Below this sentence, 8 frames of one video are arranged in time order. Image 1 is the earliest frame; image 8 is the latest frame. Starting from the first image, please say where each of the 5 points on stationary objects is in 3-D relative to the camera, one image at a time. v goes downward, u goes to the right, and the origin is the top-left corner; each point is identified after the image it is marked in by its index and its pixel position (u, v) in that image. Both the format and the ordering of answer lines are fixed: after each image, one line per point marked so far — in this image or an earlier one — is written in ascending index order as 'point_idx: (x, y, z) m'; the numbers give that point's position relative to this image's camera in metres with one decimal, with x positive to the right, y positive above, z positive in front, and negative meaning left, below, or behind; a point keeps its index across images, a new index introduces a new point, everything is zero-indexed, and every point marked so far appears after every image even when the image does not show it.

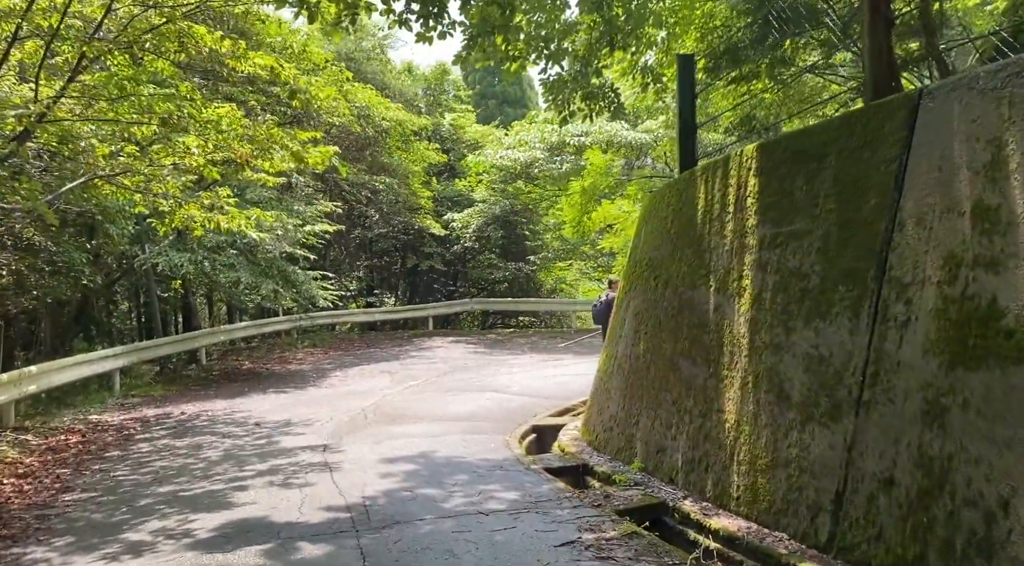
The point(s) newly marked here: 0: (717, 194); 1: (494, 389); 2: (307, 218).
0: (+1.6, +0.7, +6.7) m
1: (-0.3, -1.5, +13.0) m
2: (-3.7, +1.2, +16.2) m
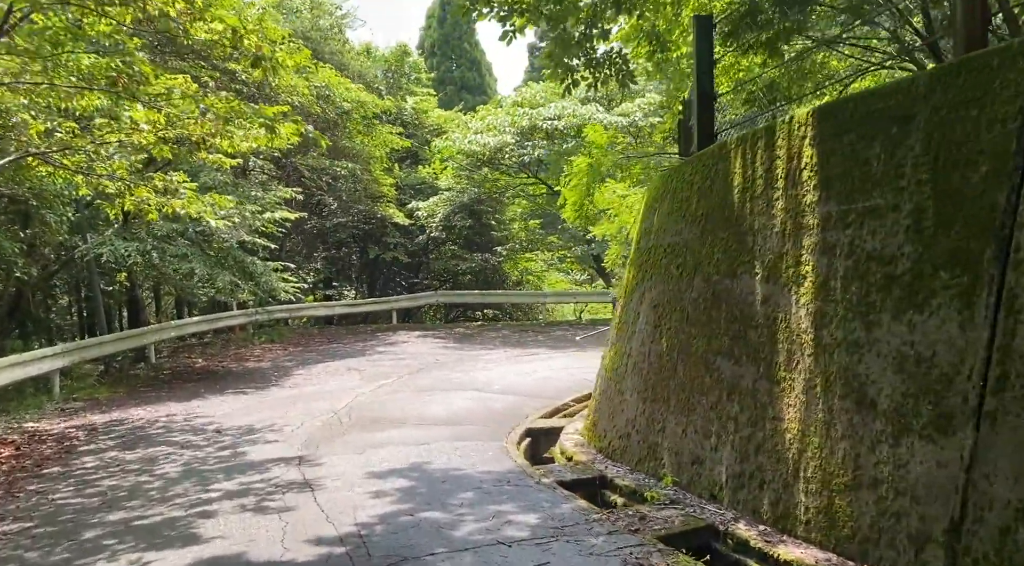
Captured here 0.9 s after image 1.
0: (+1.6, +0.7, +5.8) m
1: (-0.5, -1.4, +12.1) m
2: (-4.2, +1.3, +15.0) m
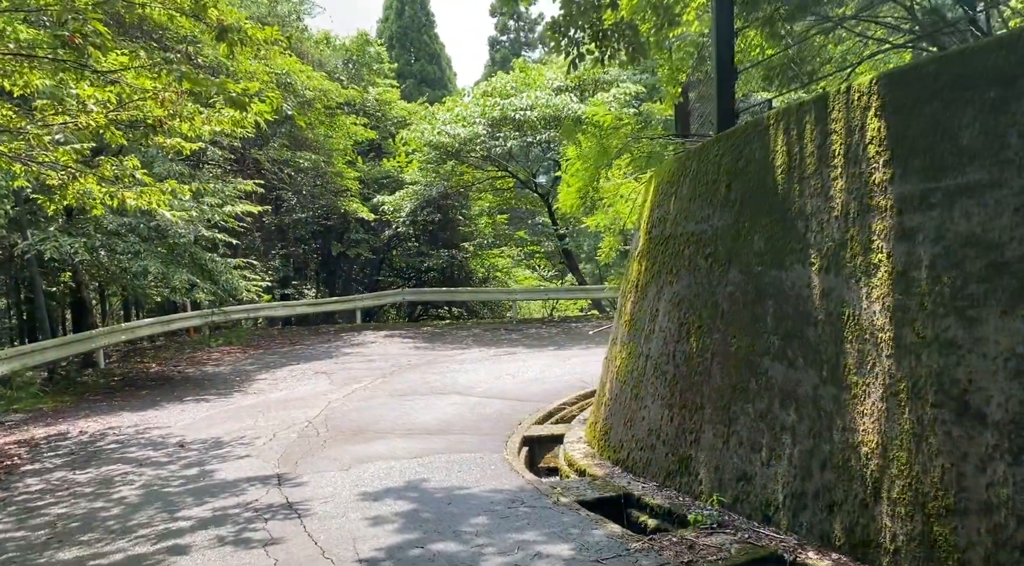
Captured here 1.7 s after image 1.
0: (+1.7, +0.8, +5.2) m
1: (-0.7, -1.4, +11.3) m
2: (-4.6, +1.4, +14.0) m
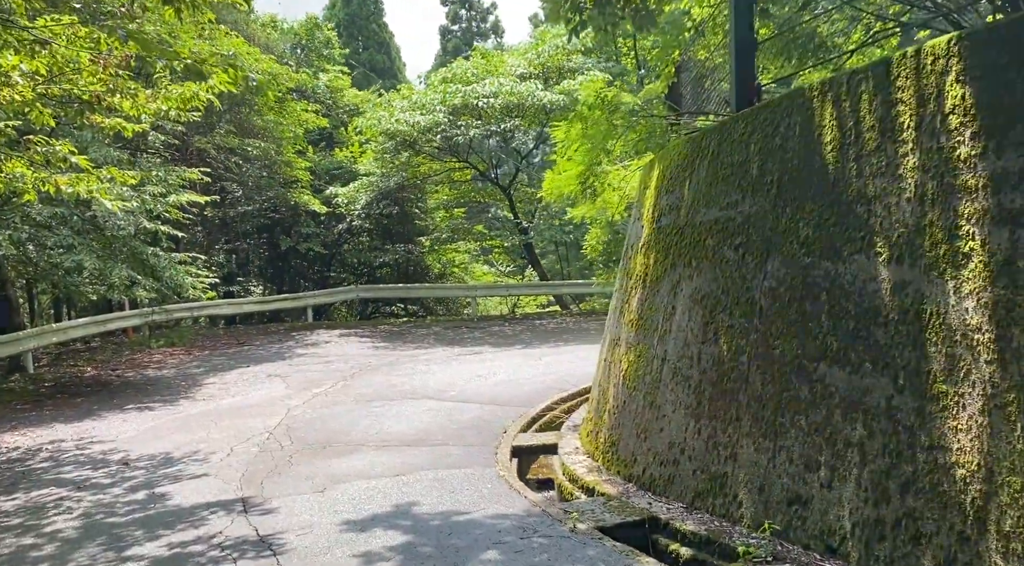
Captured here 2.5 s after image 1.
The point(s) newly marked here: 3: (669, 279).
0: (+1.8, +0.8, +4.5) m
1: (-1.0, -1.3, +10.5) m
2: (-5.0, +1.4, +12.9) m
3: (+1.1, 0.0, +6.1) m
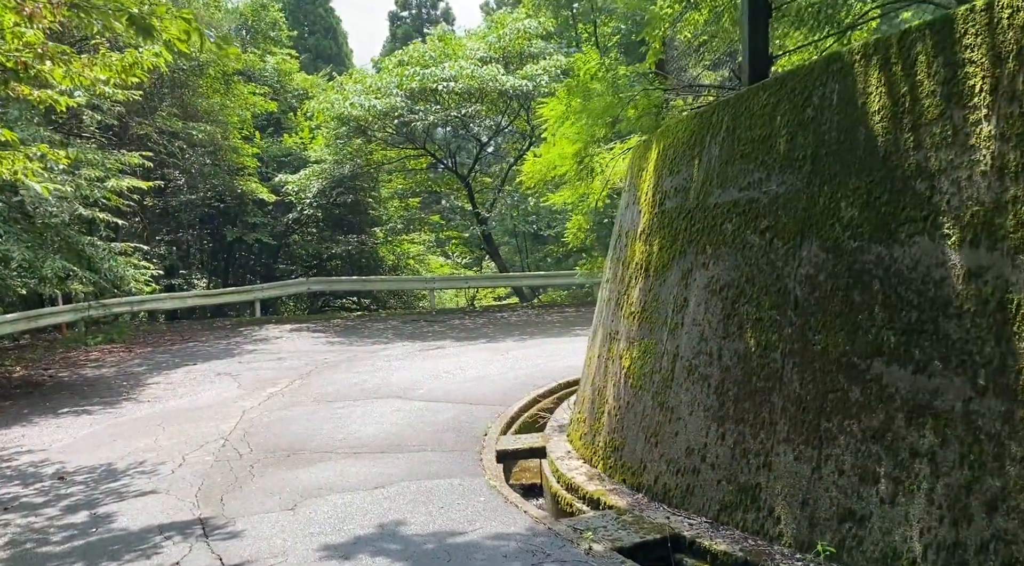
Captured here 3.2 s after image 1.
0: (+1.9, +0.9, +4.0) m
1: (-1.3, -1.2, +9.8) m
2: (-5.5, +1.5, +11.9) m
3: (+1.0, +0.1, +5.5) m
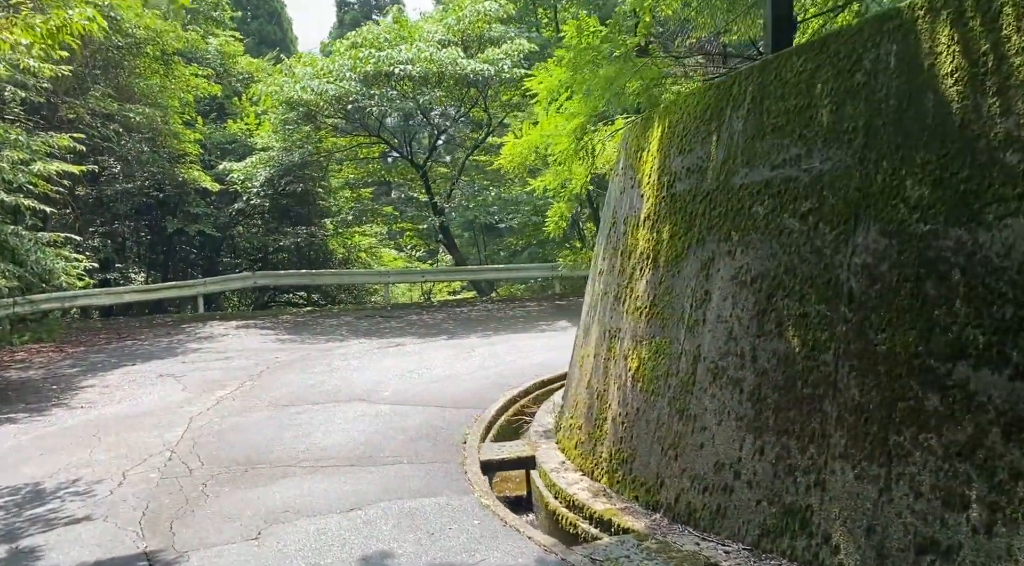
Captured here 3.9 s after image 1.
0: (+2.0, +0.9, +3.4) m
1: (-1.6, -1.1, +9.0) m
2: (-5.9, +1.6, +10.9) m
3: (+1.0, +0.1, +4.9) m
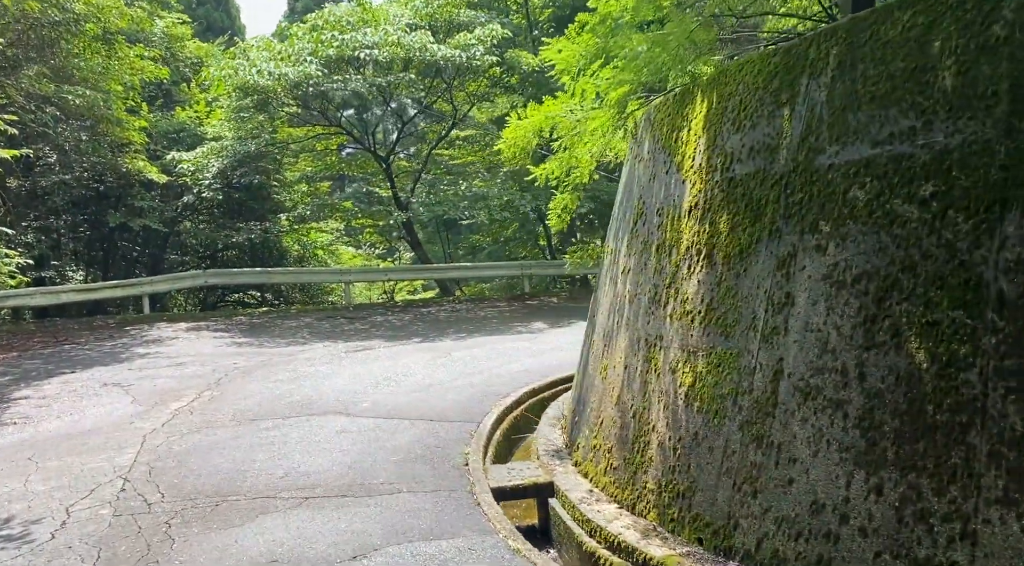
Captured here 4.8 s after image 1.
0: (+2.2, +0.9, +2.7) m
1: (-1.7, -1.1, +8.0) m
2: (-6.1, +1.6, +9.7) m
3: (+1.2, +0.1, +4.1) m
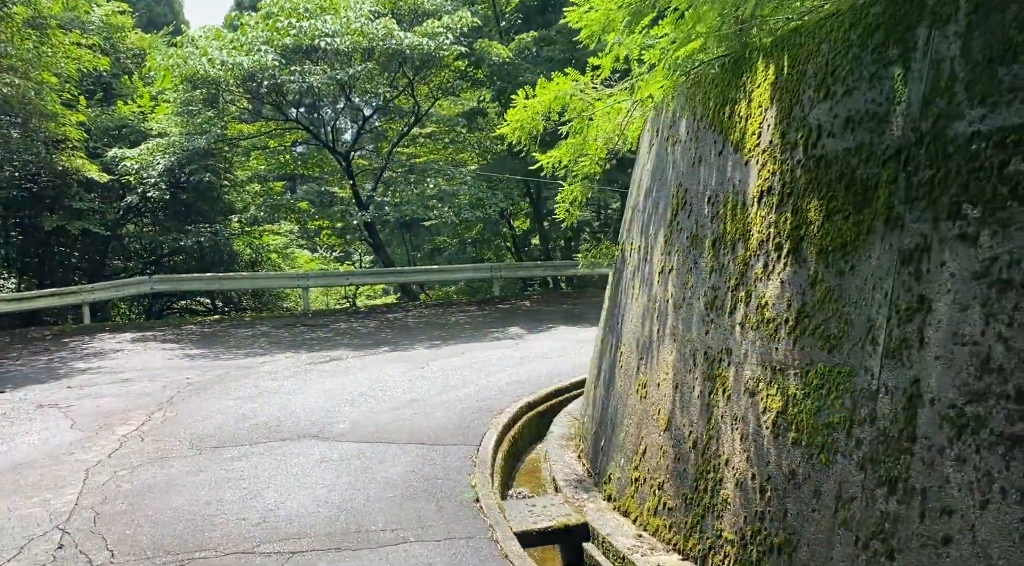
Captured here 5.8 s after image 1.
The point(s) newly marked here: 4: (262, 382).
0: (+2.5, +0.9, +1.9) m
1: (-1.7, -1.2, +7.0) m
2: (-6.2, +1.5, +8.4) m
3: (+1.4, +0.1, +3.3) m
4: (-2.7, -1.1, +9.4) m
